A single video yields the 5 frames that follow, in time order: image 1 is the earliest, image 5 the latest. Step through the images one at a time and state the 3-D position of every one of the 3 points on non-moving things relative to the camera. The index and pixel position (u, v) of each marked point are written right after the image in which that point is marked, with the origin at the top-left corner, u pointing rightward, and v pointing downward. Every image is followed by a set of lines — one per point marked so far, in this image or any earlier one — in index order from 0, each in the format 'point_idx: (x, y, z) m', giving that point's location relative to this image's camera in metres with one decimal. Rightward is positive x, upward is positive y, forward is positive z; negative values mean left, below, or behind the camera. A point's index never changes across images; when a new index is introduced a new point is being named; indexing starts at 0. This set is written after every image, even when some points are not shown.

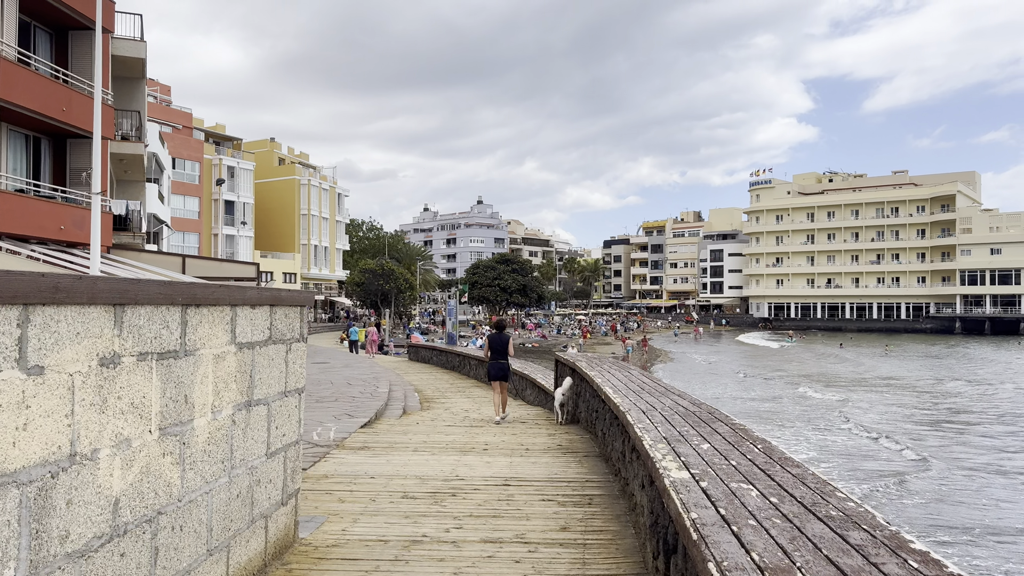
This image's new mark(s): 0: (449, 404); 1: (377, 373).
0: (-1.1, -2.0, +13.8) m
1: (-2.8, -1.8, +16.5) m
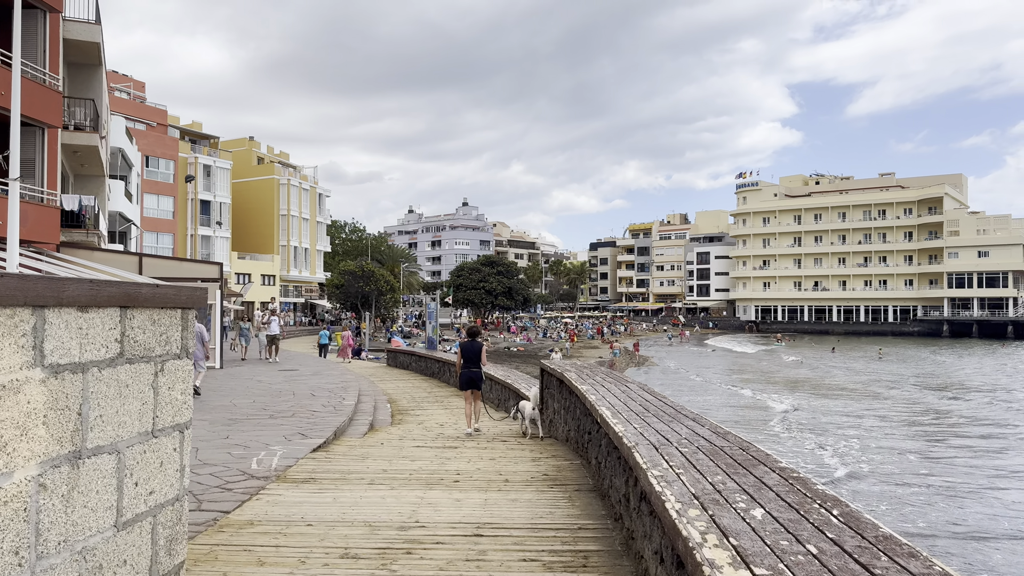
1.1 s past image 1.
0: (-1.4, -2.0, +12.5) m
1: (-3.1, -1.8, +15.1) m
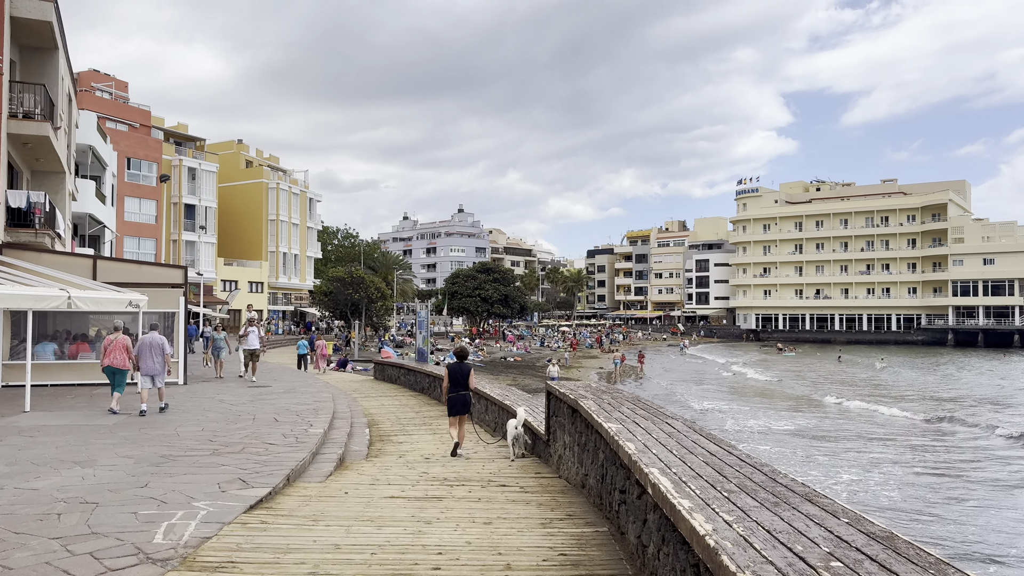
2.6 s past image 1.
0: (-1.4, -2.1, +10.7) m
1: (-3.2, -1.9, +13.3) m
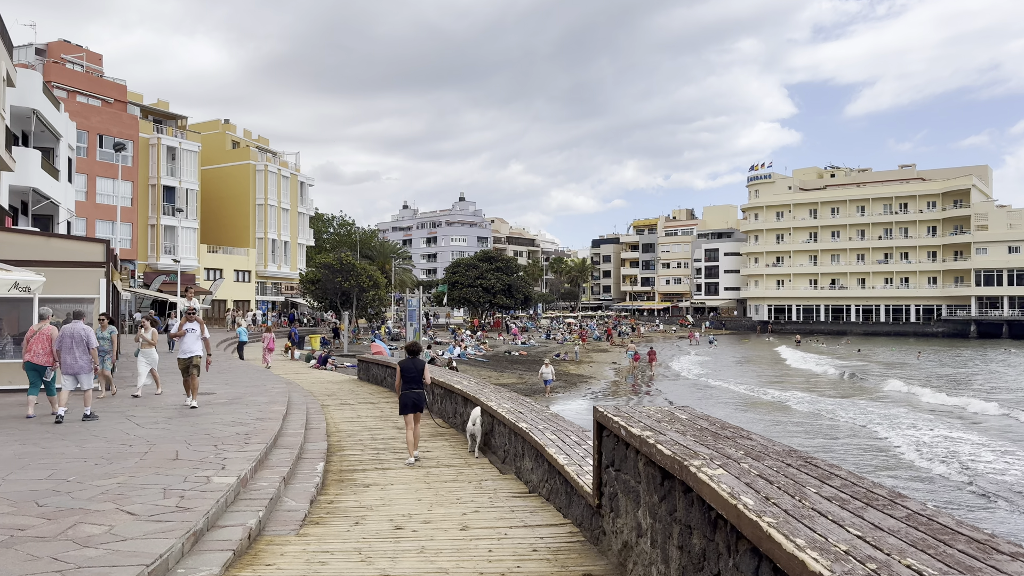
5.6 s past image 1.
0: (-1.2, -1.8, +7.2) m
1: (-3.0, -1.6, +9.8) m
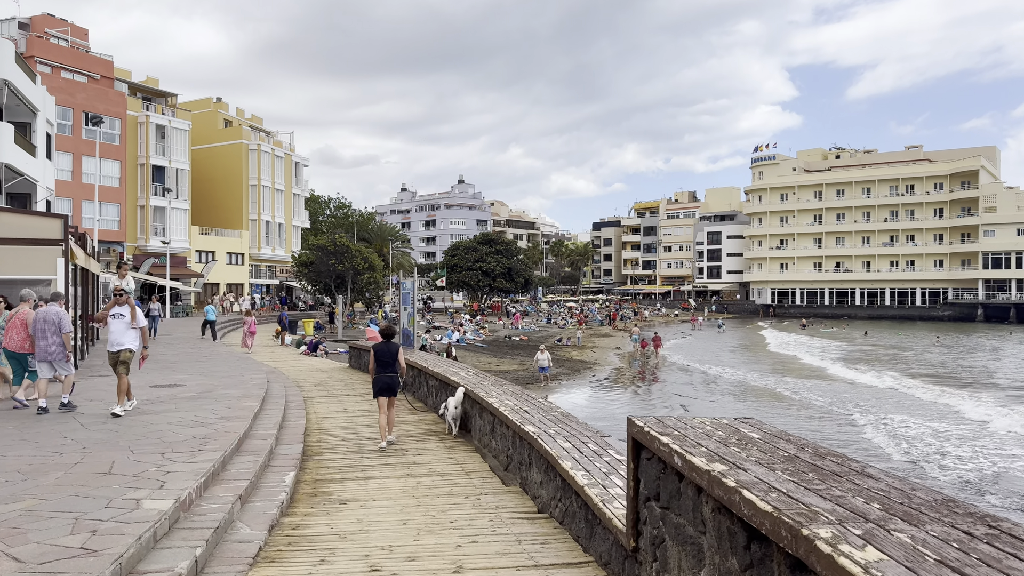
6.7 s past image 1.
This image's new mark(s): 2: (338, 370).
0: (-1.2, -1.7, +5.9) m
1: (-2.9, -1.4, +8.5) m
2: (-3.9, -1.8, +17.5) m
